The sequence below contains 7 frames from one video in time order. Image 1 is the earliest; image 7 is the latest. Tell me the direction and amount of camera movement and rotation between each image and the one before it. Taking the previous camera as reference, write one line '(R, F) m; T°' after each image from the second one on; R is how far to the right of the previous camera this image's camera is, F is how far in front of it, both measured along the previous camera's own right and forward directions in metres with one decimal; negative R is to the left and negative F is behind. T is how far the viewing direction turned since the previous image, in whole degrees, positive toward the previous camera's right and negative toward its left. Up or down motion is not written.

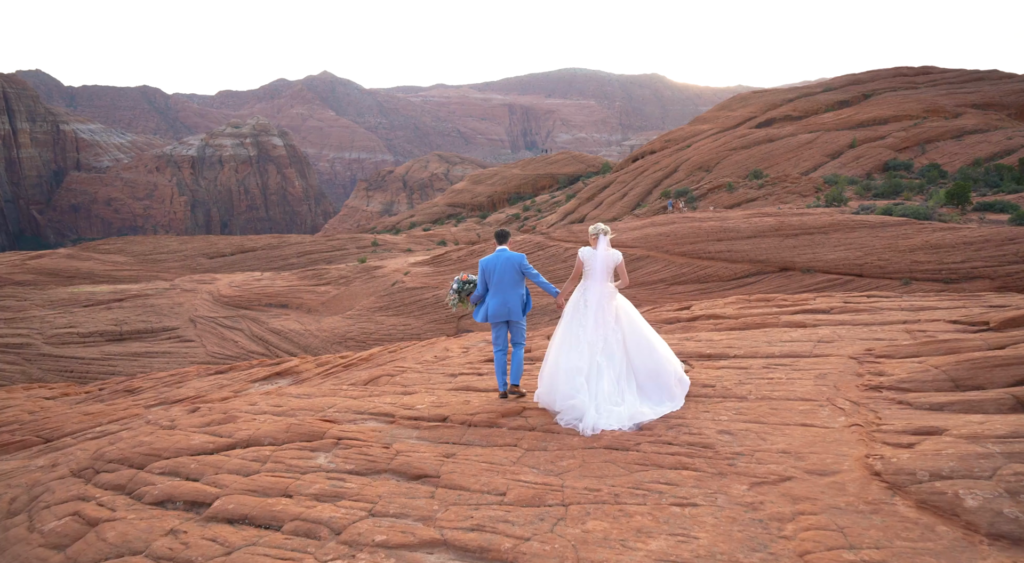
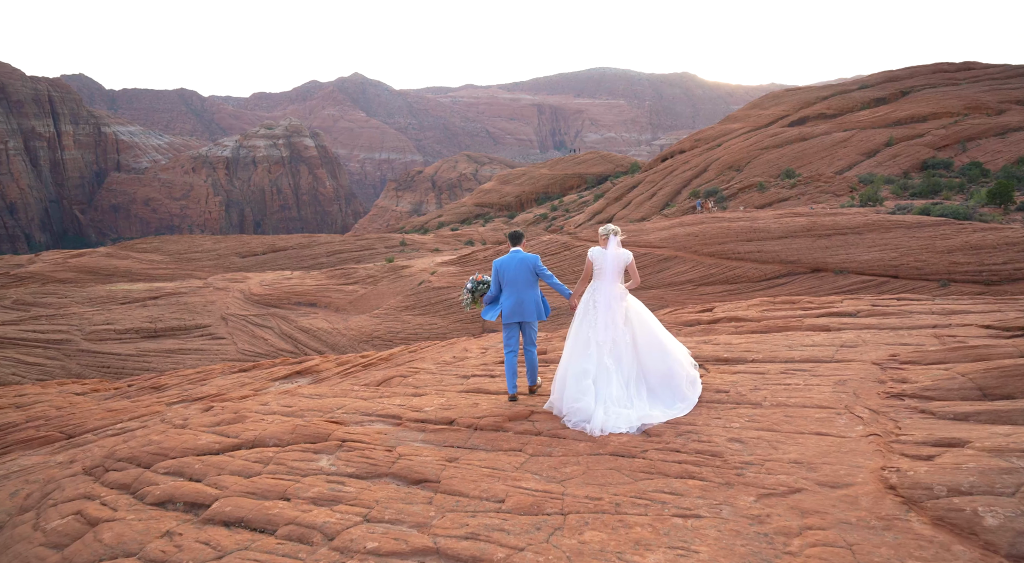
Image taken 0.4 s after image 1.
(+0.2, +0.1) m; -2°
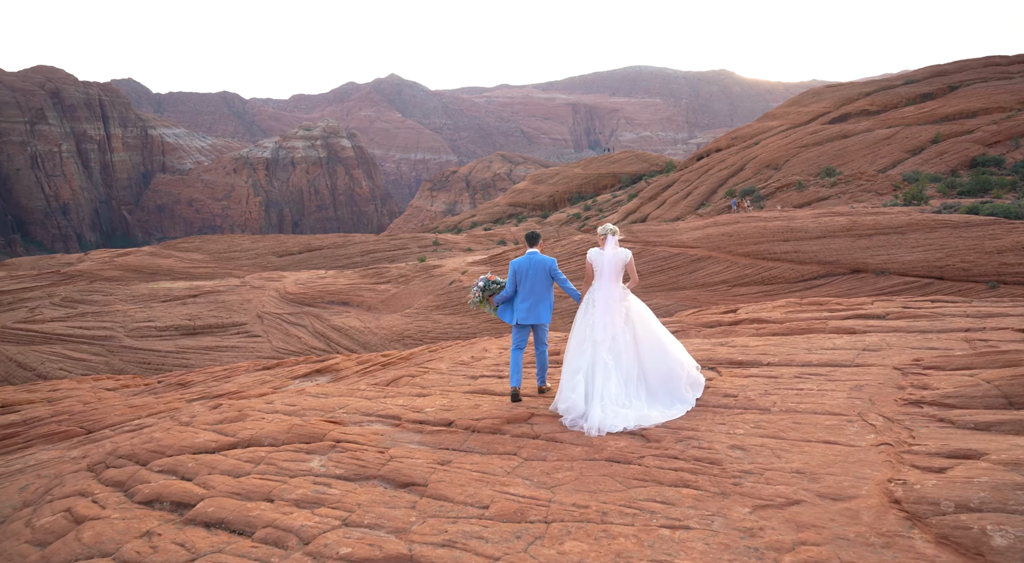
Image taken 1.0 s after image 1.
(+0.3, +0.1) m; -3°
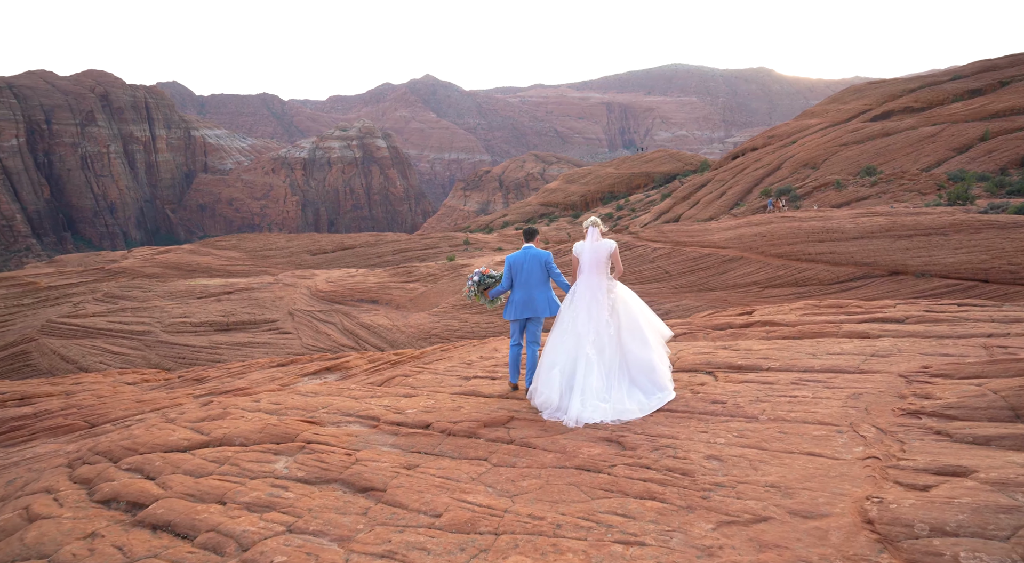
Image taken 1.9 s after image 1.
(+0.4, +0.2) m; -3°
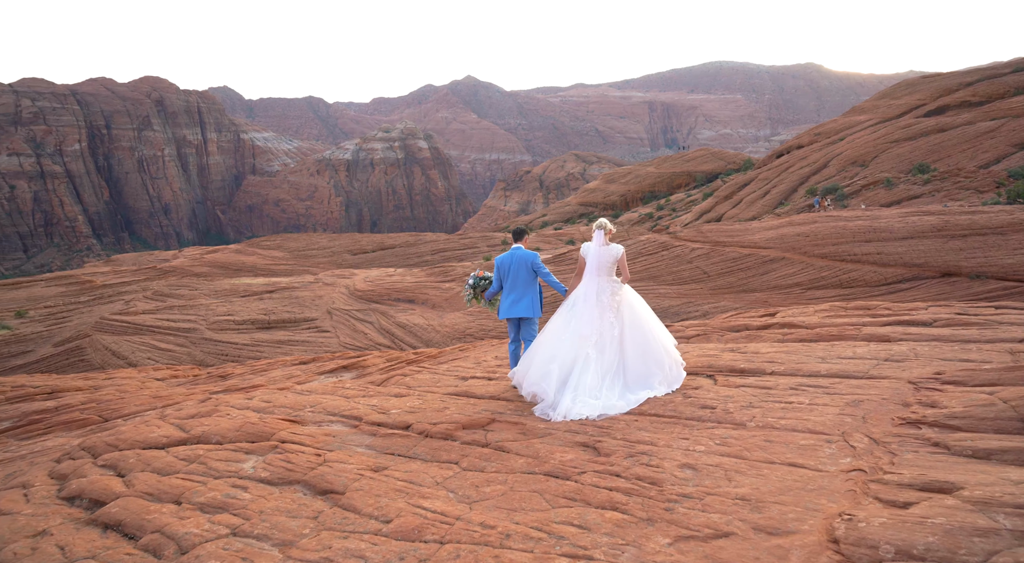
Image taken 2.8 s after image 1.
(+0.4, +0.2) m; -3°
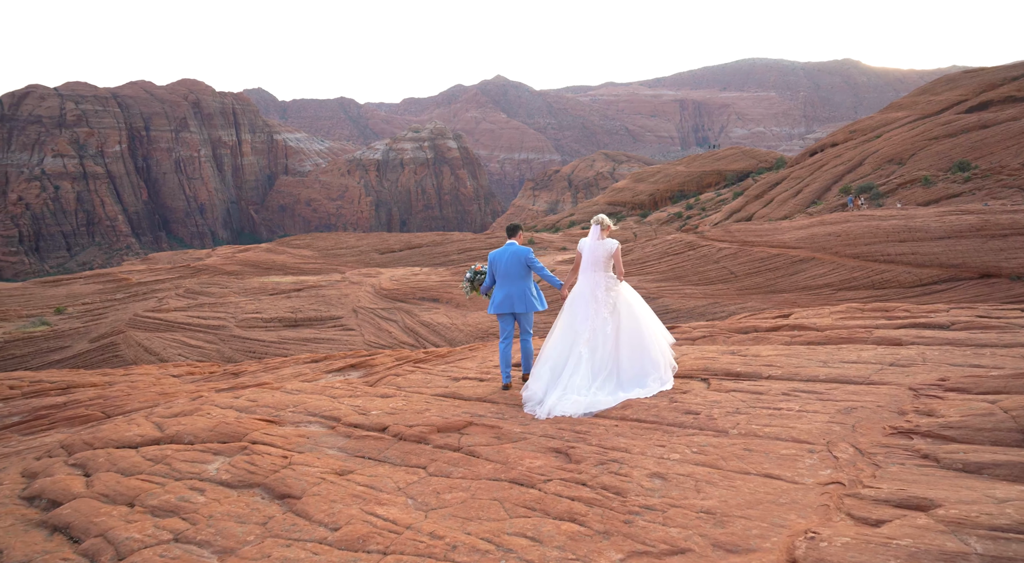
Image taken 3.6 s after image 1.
(+0.4, +0.2) m; -2°
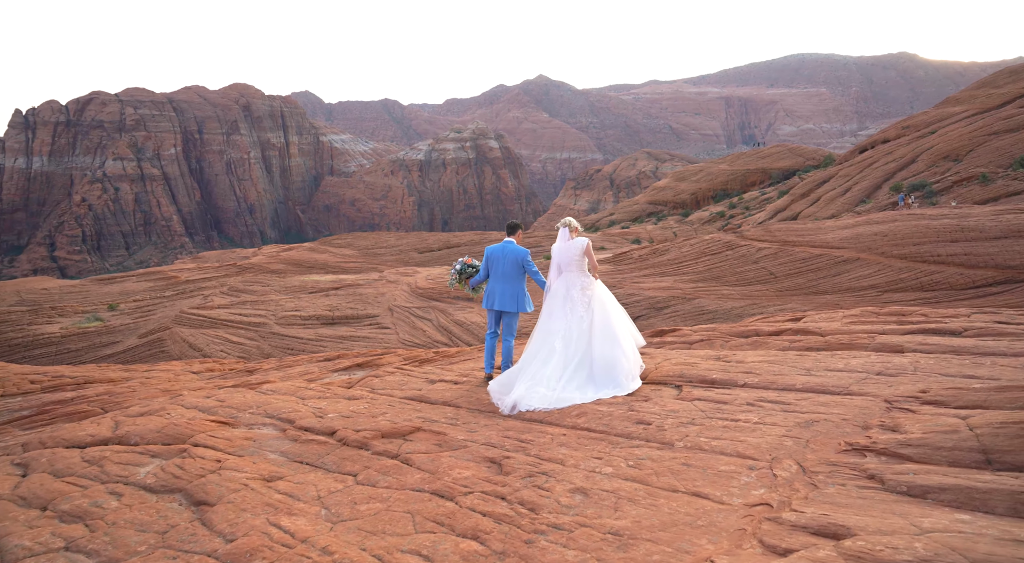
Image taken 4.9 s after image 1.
(+0.6, +0.2) m; -4°
